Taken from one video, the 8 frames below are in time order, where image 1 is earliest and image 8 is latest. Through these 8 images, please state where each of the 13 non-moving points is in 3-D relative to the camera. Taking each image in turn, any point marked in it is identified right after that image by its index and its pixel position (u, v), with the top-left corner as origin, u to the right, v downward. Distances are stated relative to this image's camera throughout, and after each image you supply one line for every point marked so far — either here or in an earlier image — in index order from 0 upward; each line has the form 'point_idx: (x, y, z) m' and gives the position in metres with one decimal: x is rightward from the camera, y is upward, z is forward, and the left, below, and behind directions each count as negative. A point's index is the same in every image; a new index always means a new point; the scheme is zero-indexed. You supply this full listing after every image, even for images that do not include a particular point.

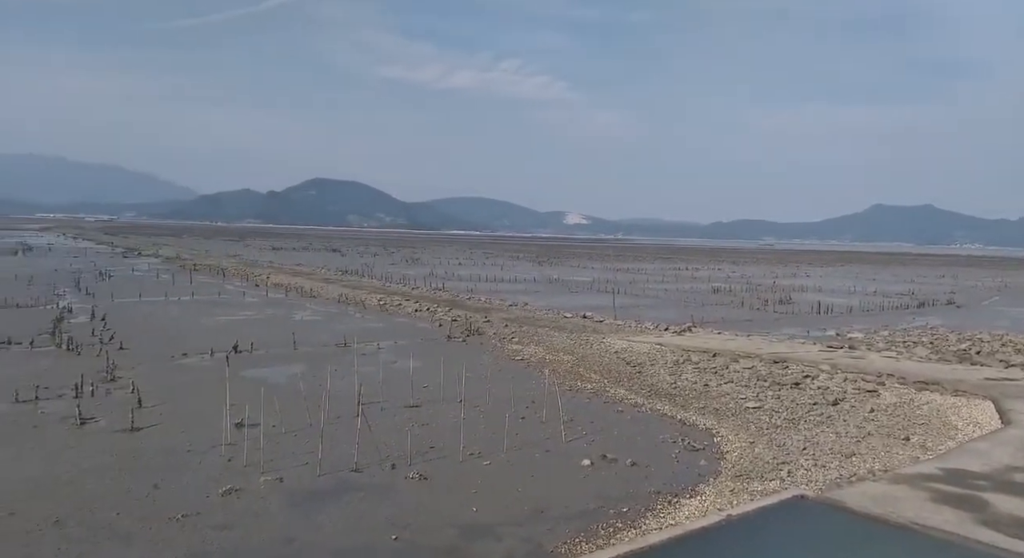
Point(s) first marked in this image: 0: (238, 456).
0: (-3.8, -2.4, +11.7) m
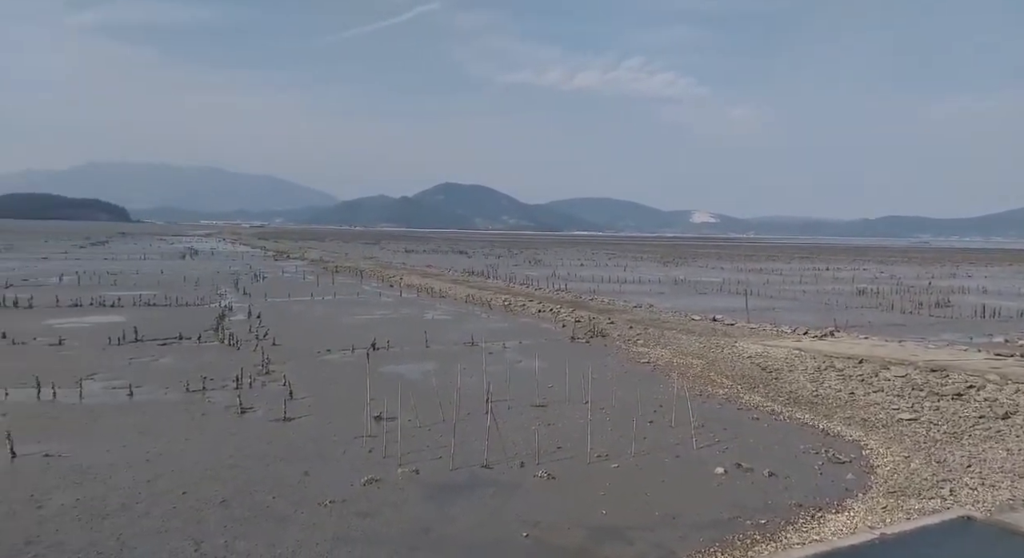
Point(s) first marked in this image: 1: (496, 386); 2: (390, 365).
0: (-2.0, -2.4, +12.3) m
1: (-0.3, -1.9, +15.3) m
2: (-2.4, -1.7, +17.2) m
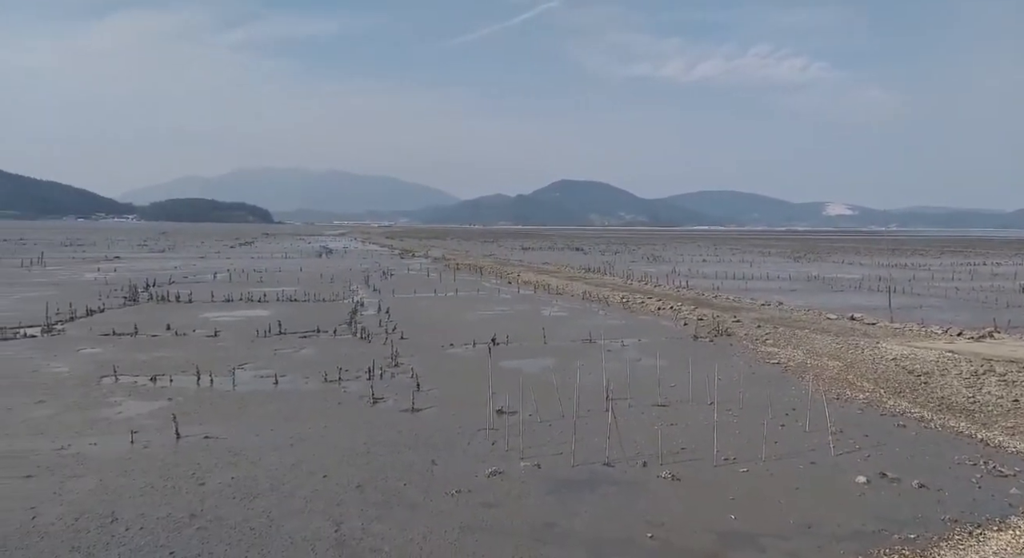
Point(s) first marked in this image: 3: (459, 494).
0: (-0.2, -2.3, +12.4) m
1: (+1.9, -1.8, +15.2) m
2: (+0.1, -1.6, +17.4) m
3: (-0.6, -2.6, +10.7) m
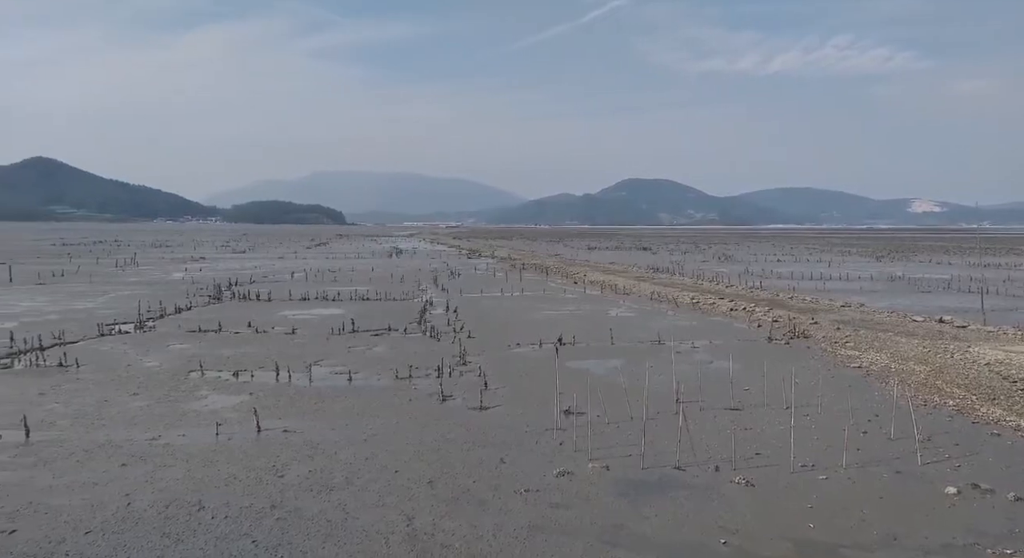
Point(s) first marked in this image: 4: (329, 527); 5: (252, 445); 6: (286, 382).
0: (+0.8, -2.3, +12.5) m
1: (+3.1, -1.8, +15.2) m
2: (+1.4, -1.6, +17.4) m
3: (+0.2, -2.6, +10.8) m
4: (-2.0, -2.7, +9.9) m
5: (-3.6, -2.3, +12.3) m
6: (-4.0, -1.8, +15.7) m
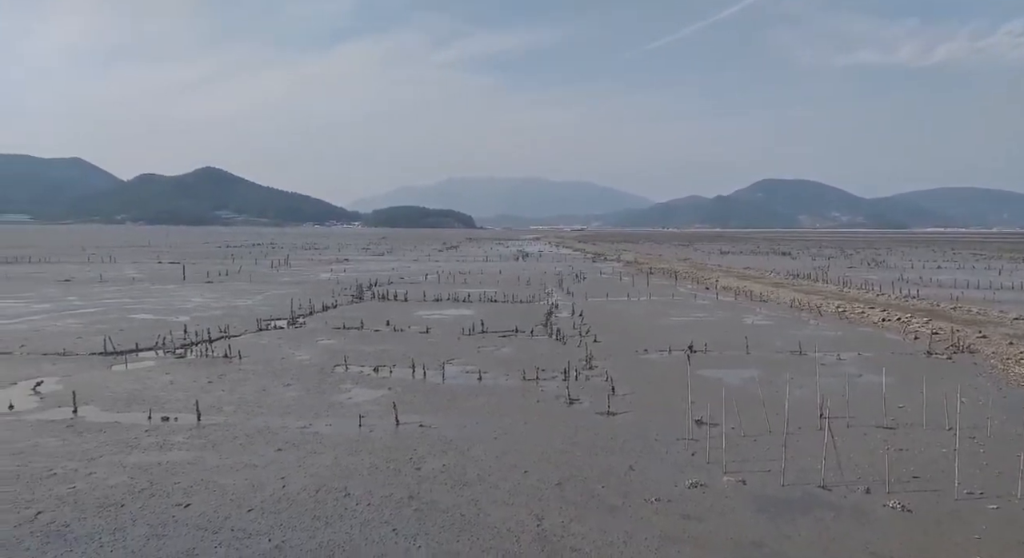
0: (+2.6, -2.4, +12.2) m
1: (+5.2, -1.9, +14.5) m
2: (+3.9, -1.7, +16.9) m
3: (+1.8, -2.7, +10.6) m
4: (-0.6, -2.7, +10.0) m
5: (-1.8, -2.3, +12.6) m
6: (-1.7, -1.8, +16.0) m
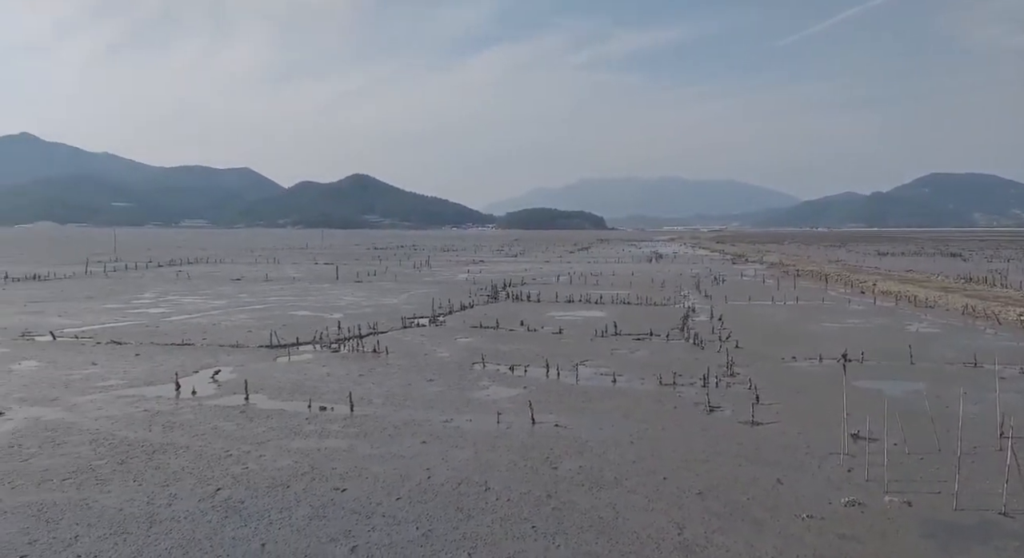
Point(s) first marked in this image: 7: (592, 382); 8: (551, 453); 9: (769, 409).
0: (+4.4, -2.4, +11.2) m
1: (+7.4, -2.0, +13.1) m
2: (+6.4, -1.7, +15.8) m
3: (+3.4, -2.7, +9.8) m
4: (+1.0, -2.7, +9.6) m
5: (+0.2, -2.3, +12.3) m
6: (+0.7, -1.8, +15.6) m
7: (+1.3, -1.8, +15.5) m
8: (+0.5, -2.4, +11.7) m
9: (+4.0, -2.1, +13.8) m
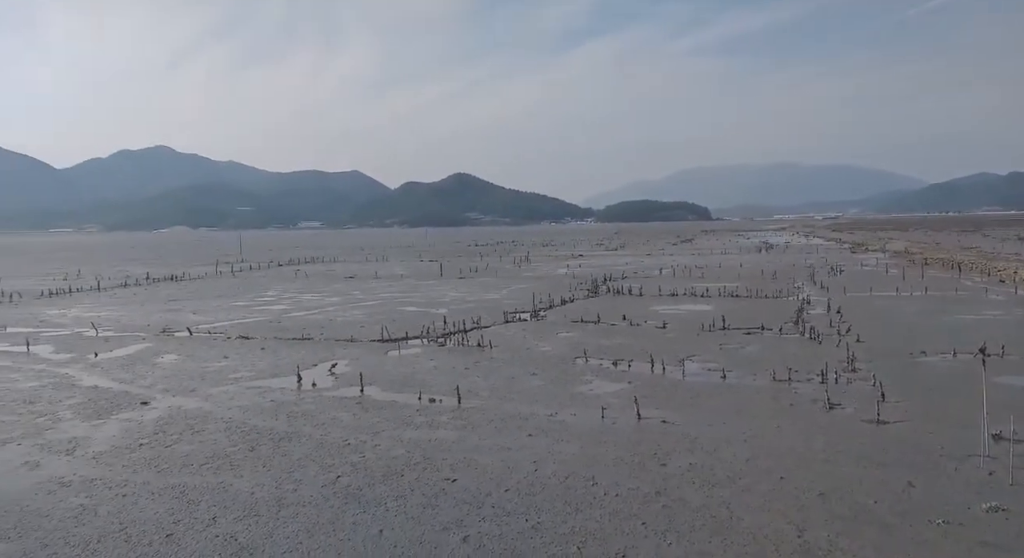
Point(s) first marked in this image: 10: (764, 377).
0: (+5.8, -2.2, +10.3) m
1: (+8.9, -1.8, +11.9) m
2: (+8.2, -1.5, +14.6) m
3: (+4.5, -2.5, +9.0) m
4: (+2.1, -2.6, +9.1) m
5: (+1.6, -2.1, +11.9) m
6: (+2.6, -1.7, +15.1) m
7: (+3.2, -1.7, +15.0) m
8: (+1.9, -2.2, +11.2) m
9: (+5.7, -1.9, +13.0) m
10: (+4.3, -1.7, +14.9) m
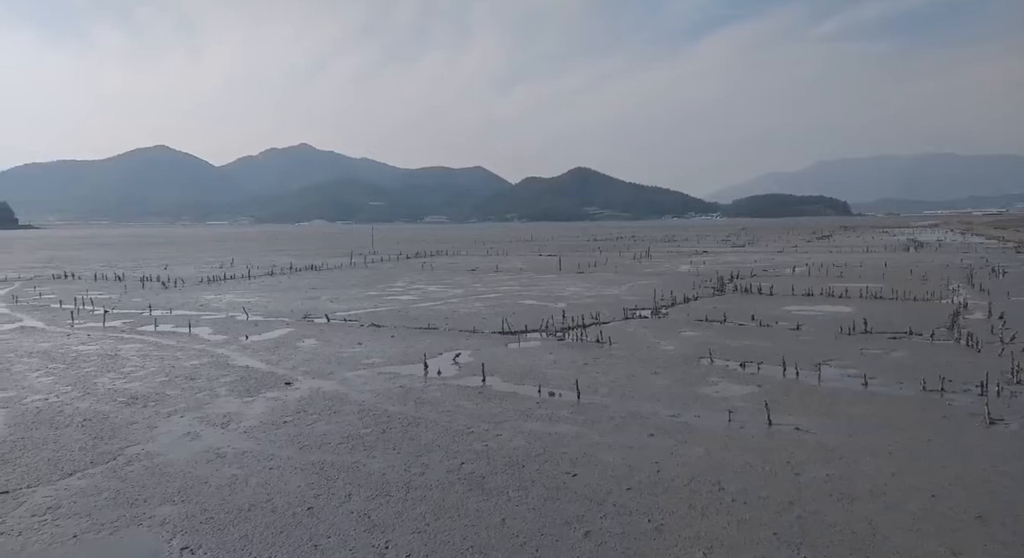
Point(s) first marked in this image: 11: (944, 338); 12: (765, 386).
0: (+7.1, -2.3, +9.0) m
1: (+10.4, -1.9, +10.1) m
2: (+10.1, -1.6, +12.9) m
3: (+5.7, -2.5, +7.8) m
4: (+3.3, -2.5, +8.2) m
5: (+3.2, -2.1, +11.0) m
6: (+4.6, -1.6, +14.1) m
7: (+5.2, -1.6, +13.9) m
8: (+3.4, -2.2, +10.4) m
9: (+7.4, -1.9, +11.6) m
10: (+6.2, -1.6, +13.7) m
11: (+8.3, -1.1, +17.0) m
12: (+3.9, -1.7, +13.7) m
